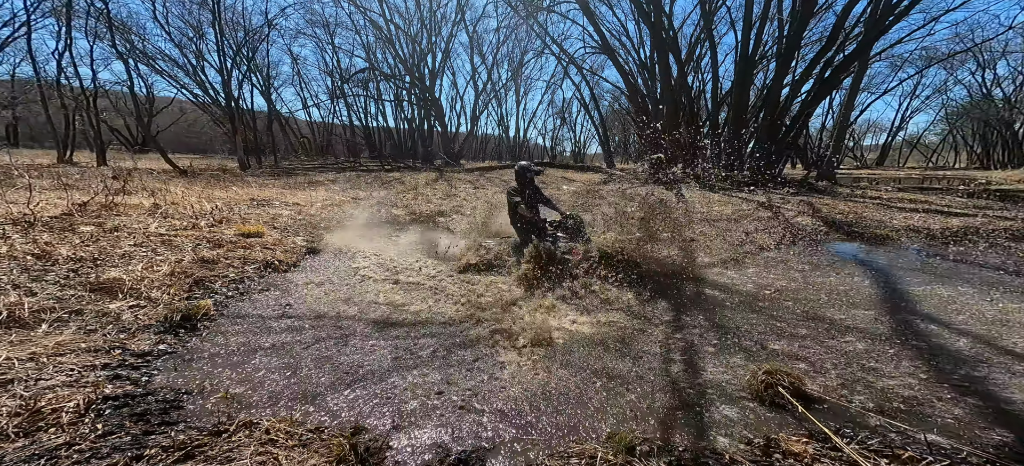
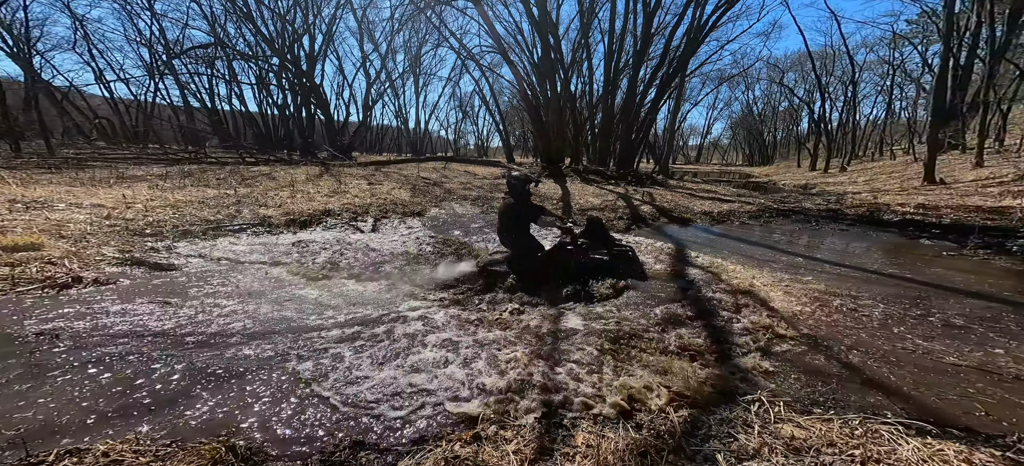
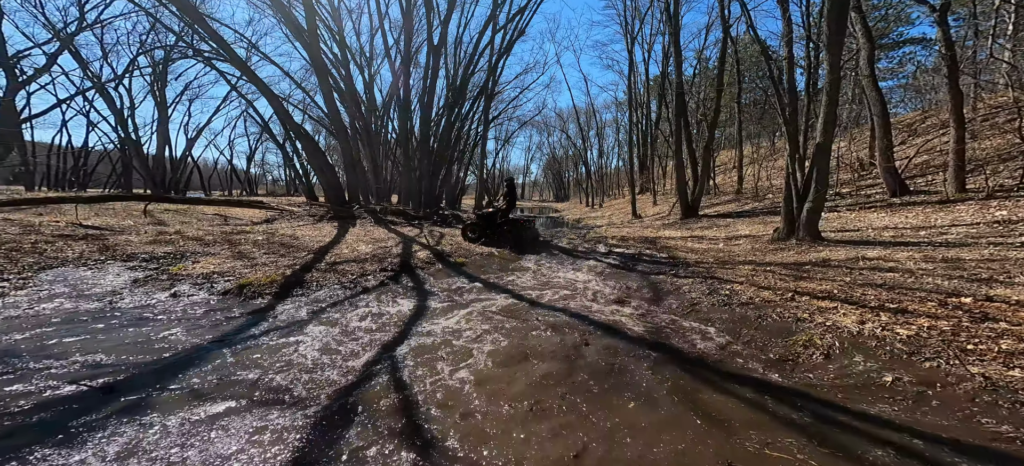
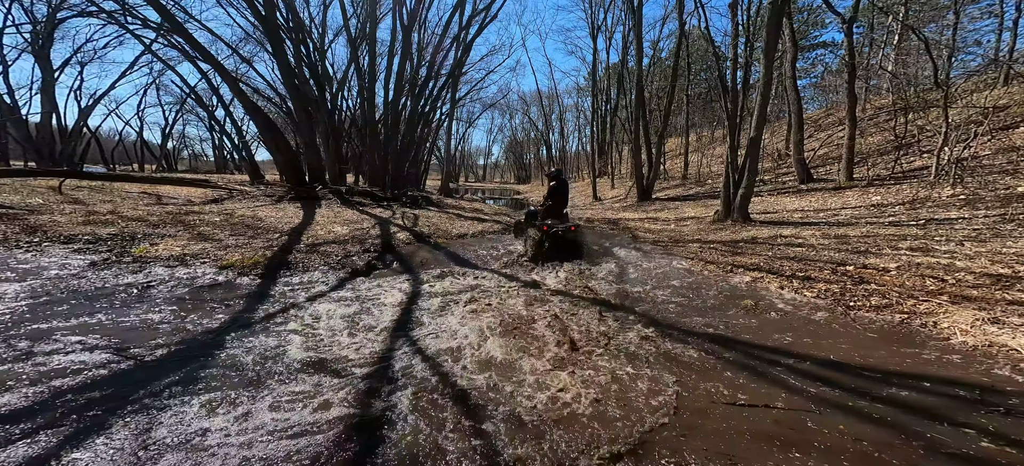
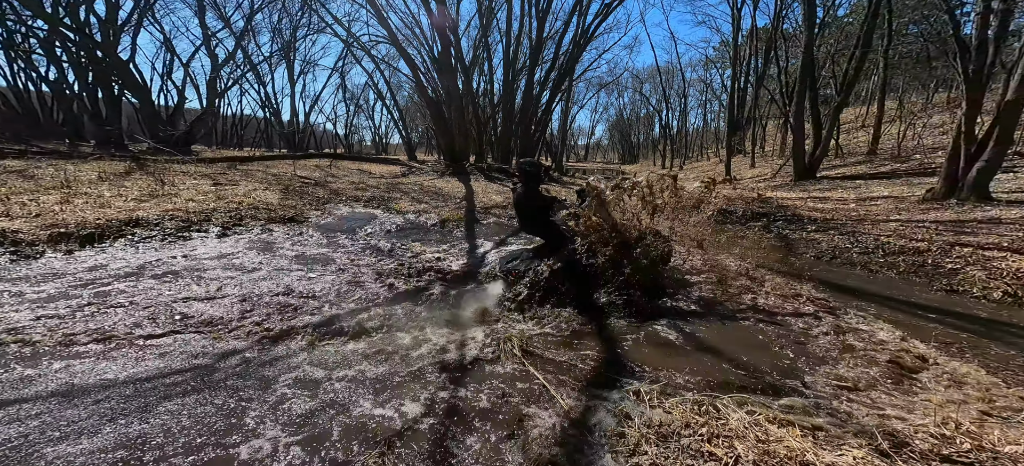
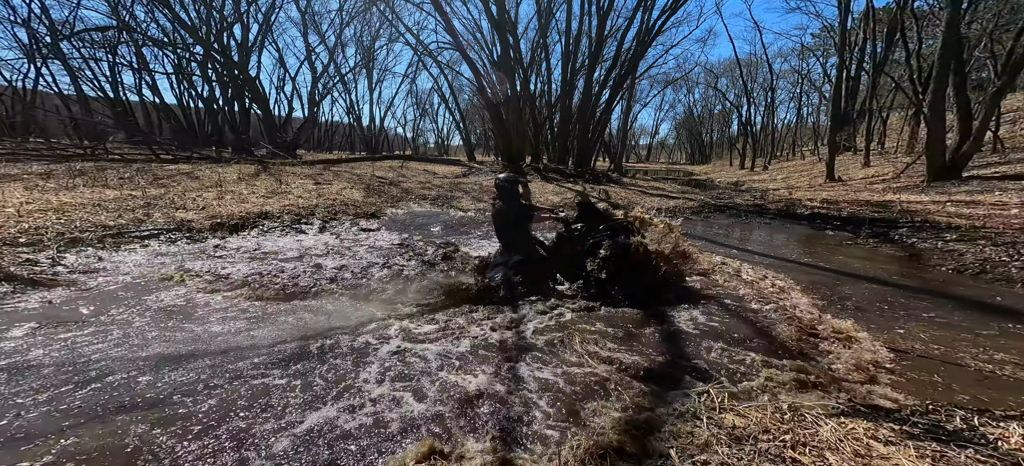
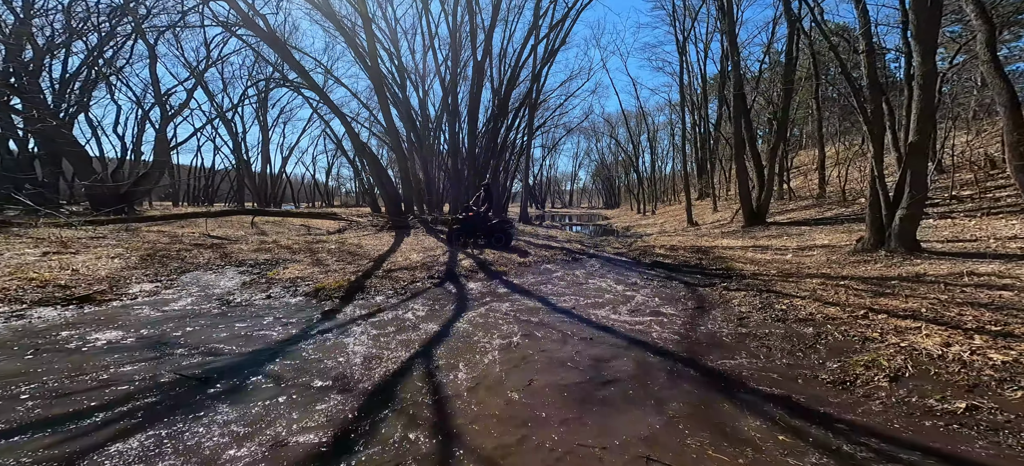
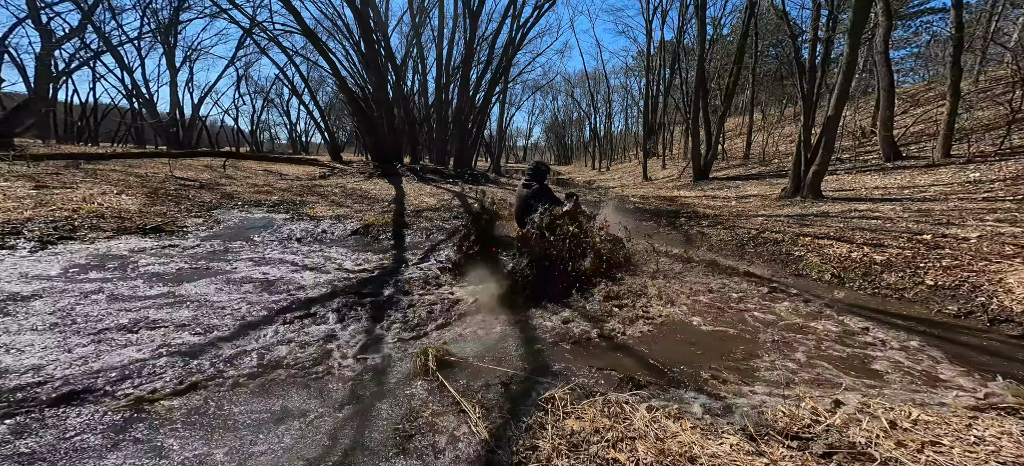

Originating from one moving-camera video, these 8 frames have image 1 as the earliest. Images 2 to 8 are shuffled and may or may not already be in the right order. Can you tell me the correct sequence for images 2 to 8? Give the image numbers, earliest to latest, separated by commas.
2, 6, 5, 8, 4, 3, 7
